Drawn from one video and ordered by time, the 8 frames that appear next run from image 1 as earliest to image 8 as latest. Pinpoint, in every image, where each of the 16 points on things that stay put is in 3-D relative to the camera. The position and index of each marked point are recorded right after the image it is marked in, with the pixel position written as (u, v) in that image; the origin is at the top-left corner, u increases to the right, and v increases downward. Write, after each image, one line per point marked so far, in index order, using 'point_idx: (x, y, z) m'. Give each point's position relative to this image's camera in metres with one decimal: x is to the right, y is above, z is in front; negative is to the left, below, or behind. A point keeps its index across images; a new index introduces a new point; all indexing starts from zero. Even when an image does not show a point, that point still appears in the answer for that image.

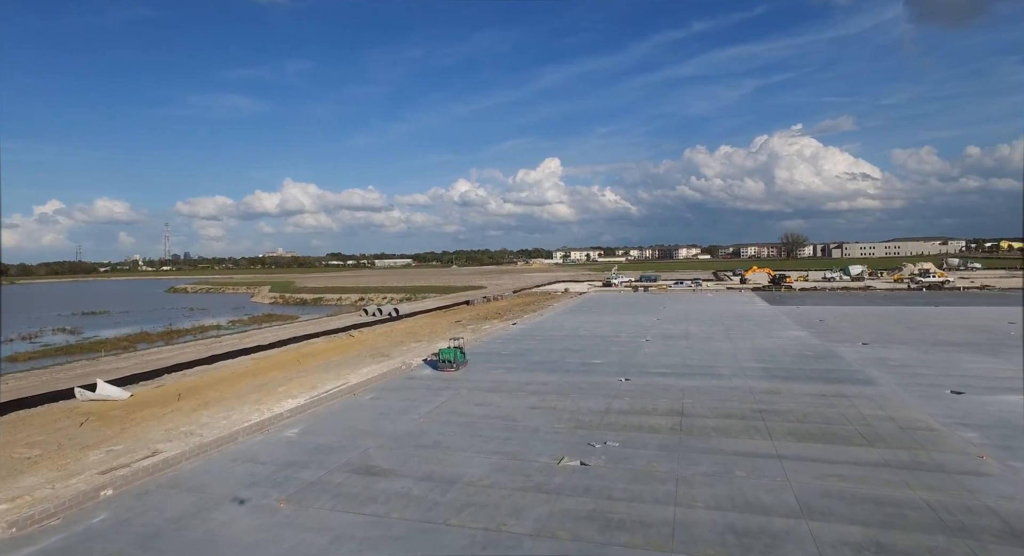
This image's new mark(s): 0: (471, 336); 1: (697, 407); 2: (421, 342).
0: (-1.6, -2.3, +19.3) m
1: (+3.3, -2.3, +8.6) m
2: (-3.6, -2.6, +19.6) m
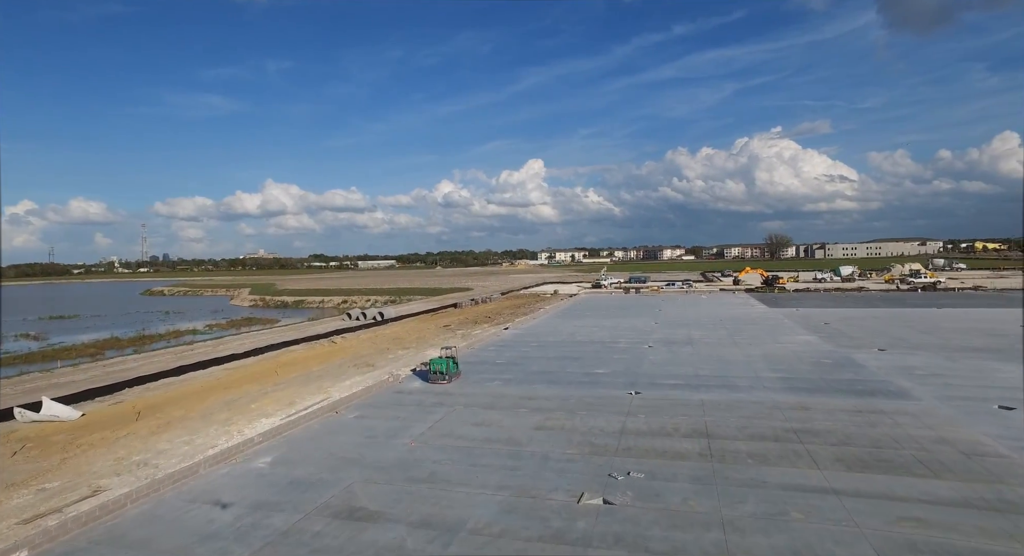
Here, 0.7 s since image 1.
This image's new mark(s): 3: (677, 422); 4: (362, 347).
0: (-1.9, -2.4, +18.3) m
1: (+3.3, -2.3, +7.7) m
2: (-3.9, -2.7, +18.5) m
3: (+2.7, -2.4, +8.0) m
4: (-6.0, -2.8, +19.6) m
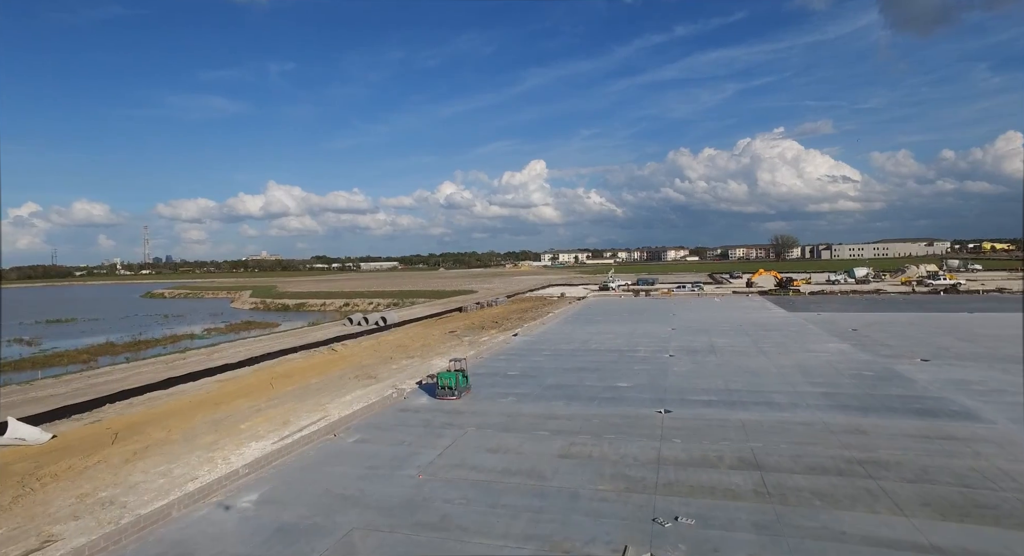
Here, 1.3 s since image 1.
0: (-1.5, -2.6, +17.4) m
1: (+3.6, -2.4, +6.8) m
2: (-3.6, -2.8, +17.5) m
3: (+3.0, -2.5, +7.1) m
4: (-5.7, -2.9, +18.7) m
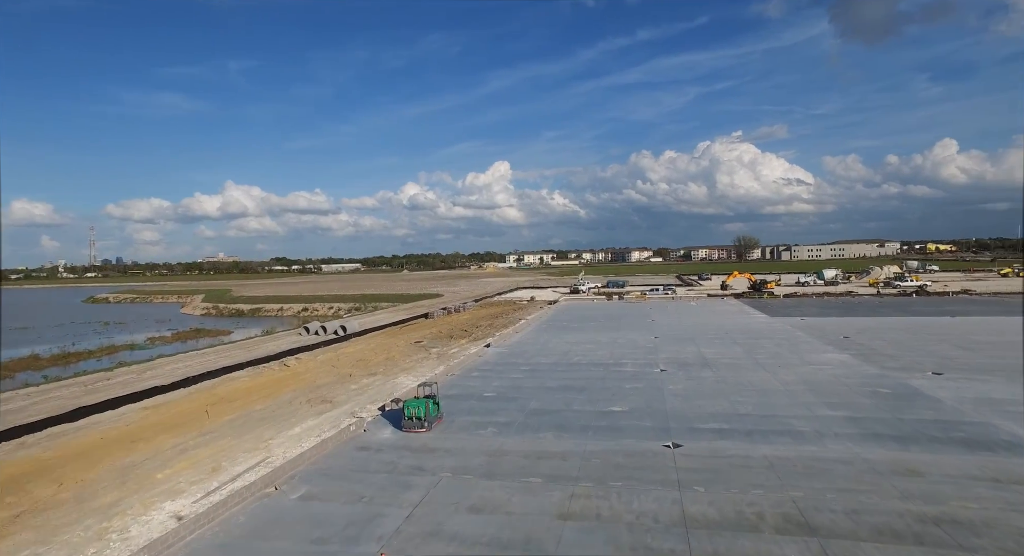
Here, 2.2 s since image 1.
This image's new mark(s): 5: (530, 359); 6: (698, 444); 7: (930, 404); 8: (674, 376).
0: (-2.4, -2.8, +15.7) m
1: (+3.5, -2.6, +5.5) m
2: (-4.4, -3.1, +15.7) m
3: (+2.9, -2.7, +5.8) m
4: (-6.6, -3.2, +16.7) m
5: (+0.5, -2.5, +15.4) m
6: (+3.0, -2.6, +7.8) m
7: (+7.4, -2.2, +8.6) m
8: (+4.0, -2.4, +12.1) m
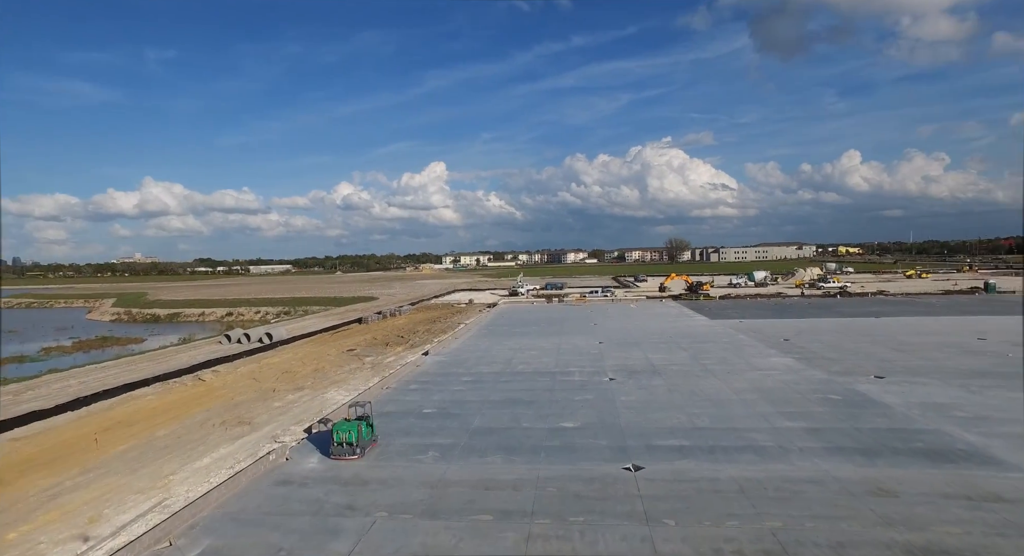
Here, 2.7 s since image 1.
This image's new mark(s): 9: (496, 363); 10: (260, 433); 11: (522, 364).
0: (-4.1, -2.9, +14.4) m
1: (+3.0, -2.7, +5.0) m
2: (-6.1, -3.2, +14.2) m
3: (+2.3, -2.8, +5.2) m
4: (-8.4, -3.3, +14.9) m
5: (-1.1, -2.7, +14.5) m
6: (+2.2, -2.8, +7.2) m
7: (+6.5, -2.3, +8.6) m
8: (+2.7, -2.6, +11.6) m
9: (-0.5, -2.6, +15.0) m
10: (-5.5, -3.3, +10.6) m
11: (+0.3, -2.6, +14.6) m
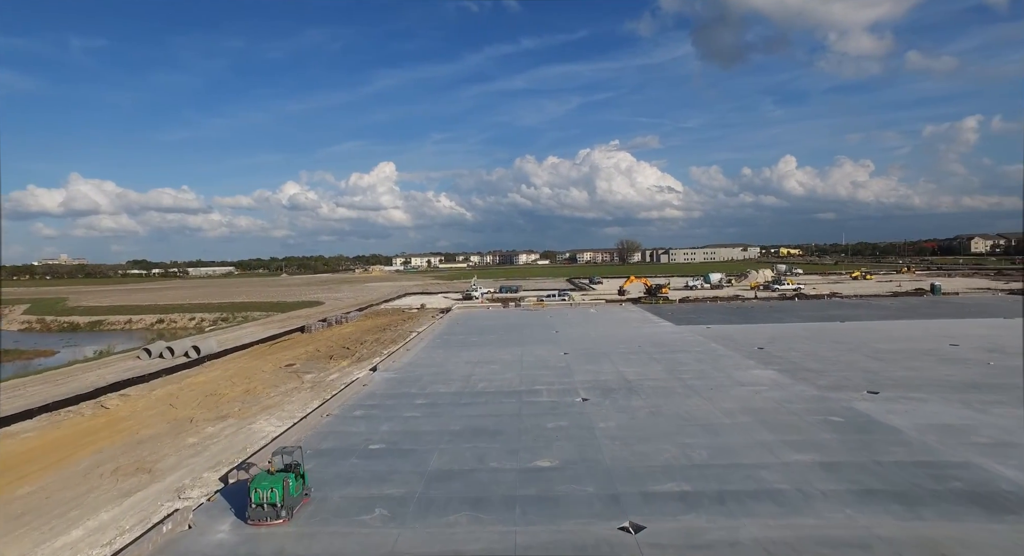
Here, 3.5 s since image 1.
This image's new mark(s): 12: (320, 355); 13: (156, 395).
0: (-5.1, -3.2, +12.4) m
1: (+2.8, -2.9, +3.7) m
2: (-7.1, -3.5, +12.0) m
3: (+2.2, -2.9, +3.8) m
4: (-9.4, -3.6, +12.5) m
5: (-2.2, -2.9, +12.8) m
6: (+1.8, -2.9, +5.9) m
7: (+5.9, -2.5, +7.6) m
8: (+1.9, -2.7, +10.2) m
9: (-1.6, -2.8, +13.3) m
10: (-6.1, -3.5, +8.5) m
11: (-0.7, -2.8, +13.1) m
12: (-7.6, -3.0, +19.5) m
13: (-10.2, -3.6, +14.0) m
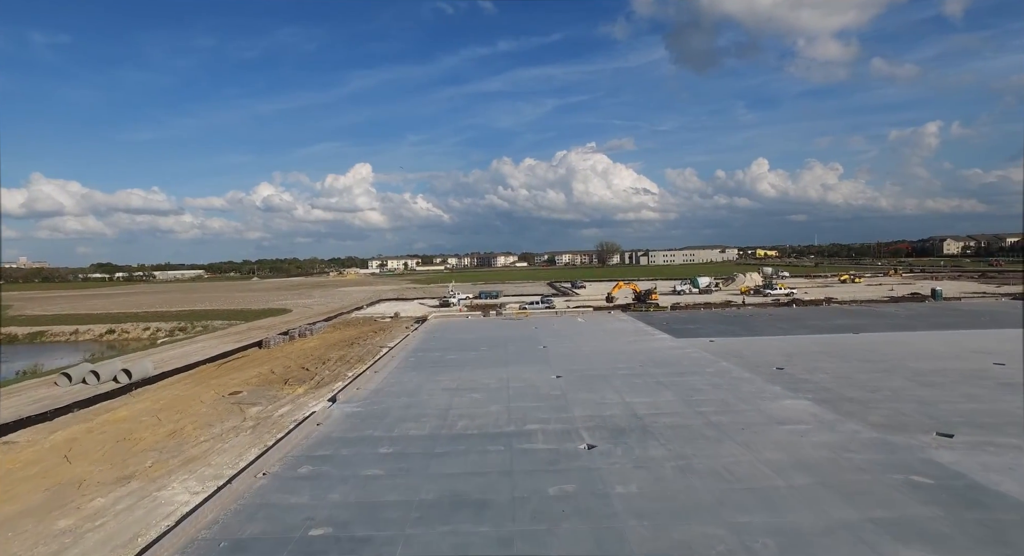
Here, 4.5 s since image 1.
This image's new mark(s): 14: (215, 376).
0: (-5.4, -3.5, +10.0) m
1: (+3.0, -3.2, +1.6) m
2: (-7.3, -3.8, +9.5) m
3: (+2.3, -3.2, +1.7) m
4: (-9.7, -4.0, +9.8) m
5: (-2.5, -3.2, +10.5) m
6: (+1.9, -3.2, +3.7) m
7: (+5.9, -2.8, +5.7) m
8: (+1.7, -3.0, +8.1) m
9: (-1.9, -3.2, +11.0) m
10: (-6.2, -3.9, +6.0) m
11: (-1.0, -3.1, +10.8) m
12: (-8.2, -3.4, +16.9) m
13: (-10.6, -4.0, +11.3) m
14: (-10.6, -3.6, +17.7) m
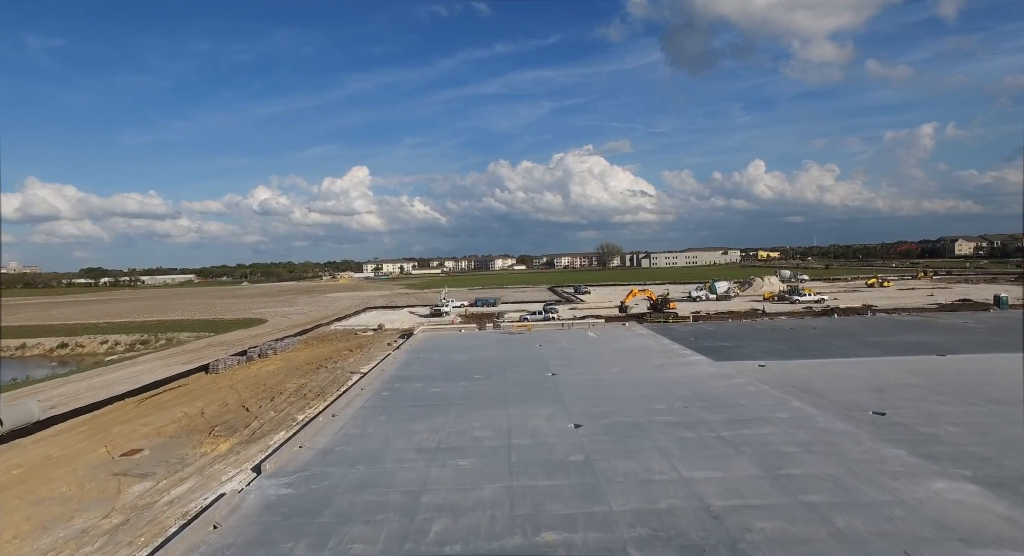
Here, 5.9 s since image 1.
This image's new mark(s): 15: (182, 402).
0: (-5.3, -3.8, +6.1) m
1: (+3.1, -3.4, -2.2) m
2: (-7.2, -4.1, +5.5) m
3: (+2.4, -3.4, -2.1) m
4: (-9.6, -4.3, +5.9) m
5: (-2.4, -3.5, +6.6) m
6: (+2.0, -3.4, -0.1) m
7: (+6.0, -3.0, +1.9) m
8: (+1.8, -3.3, +4.3) m
9: (-1.8, -3.4, +7.2) m
10: (-6.1, -4.1, +2.1) m
11: (-1.0, -3.4, +7.0) m
12: (-8.2, -3.8, +13.0) m
13: (-10.5, -4.3, +7.4) m
14: (-10.6, -3.9, +13.7) m
15: (-10.1, -3.8, +15.0) m
